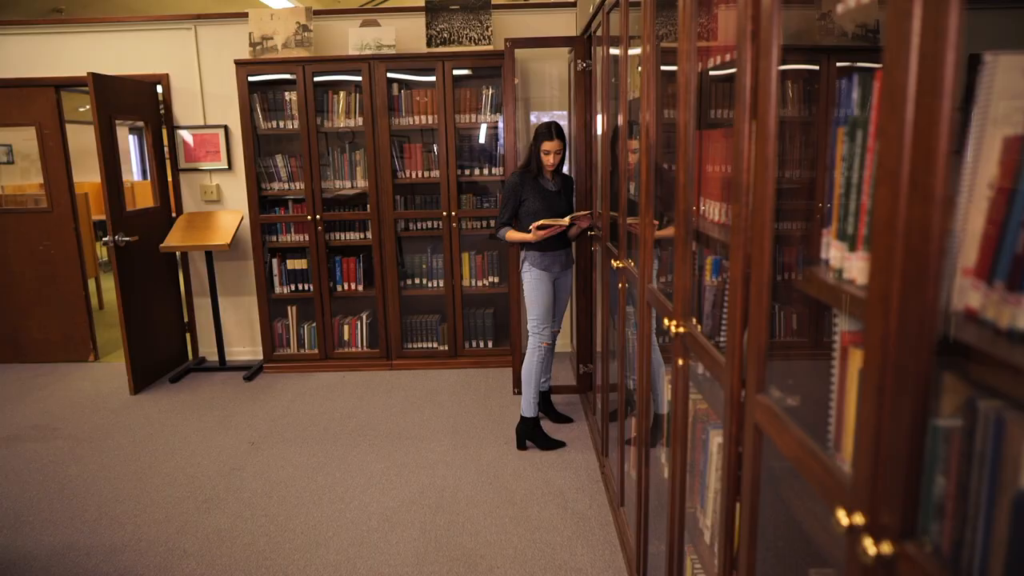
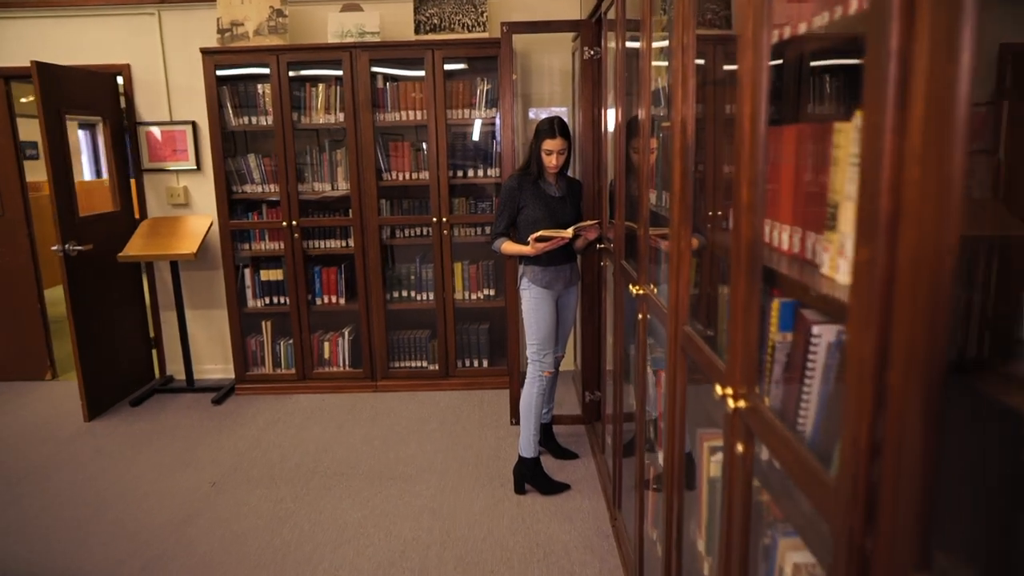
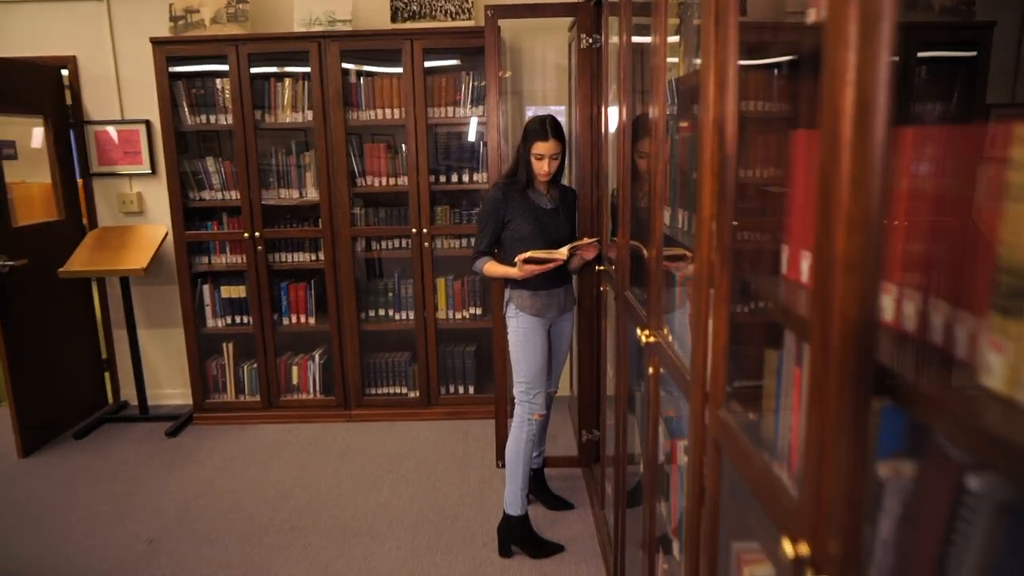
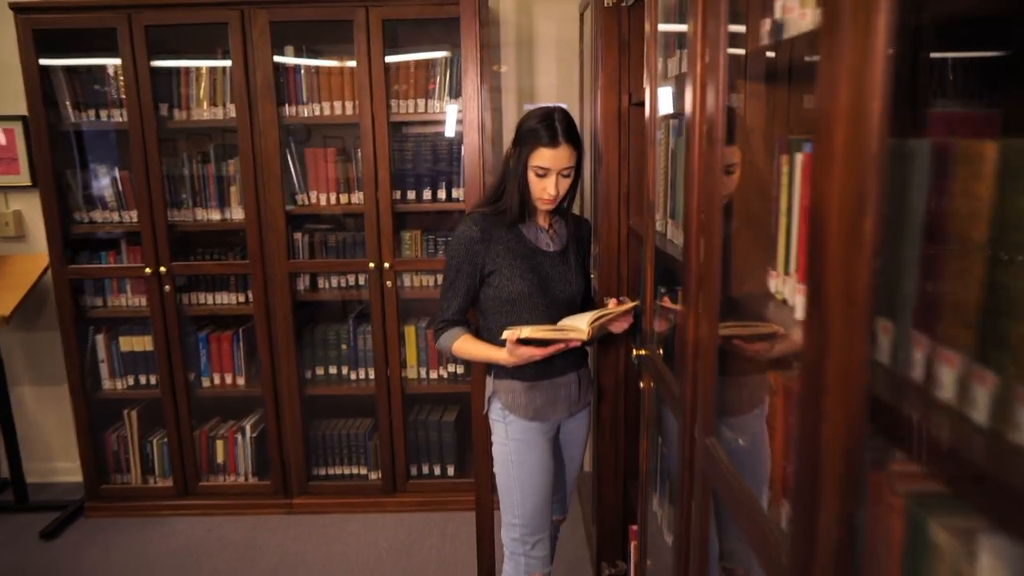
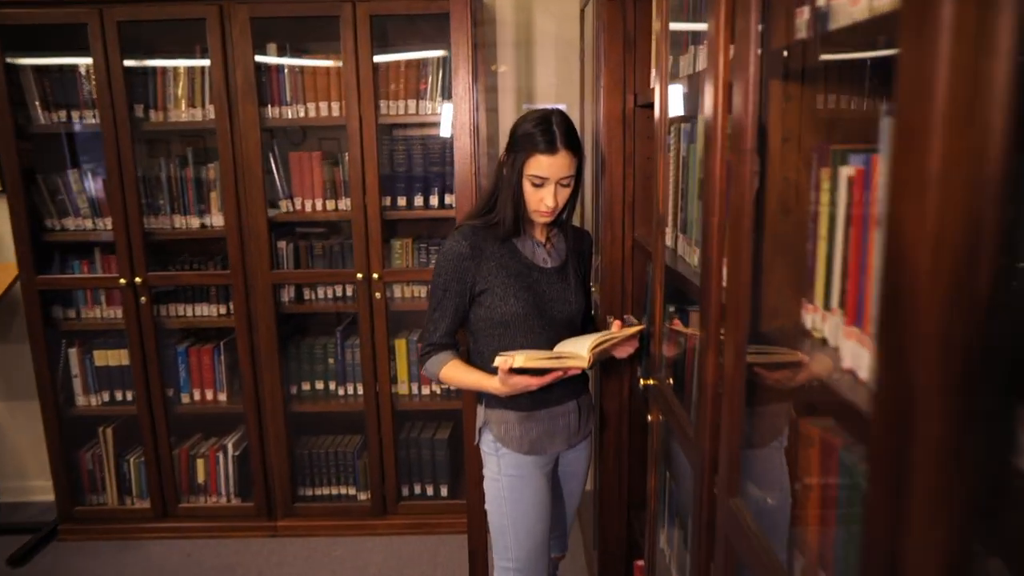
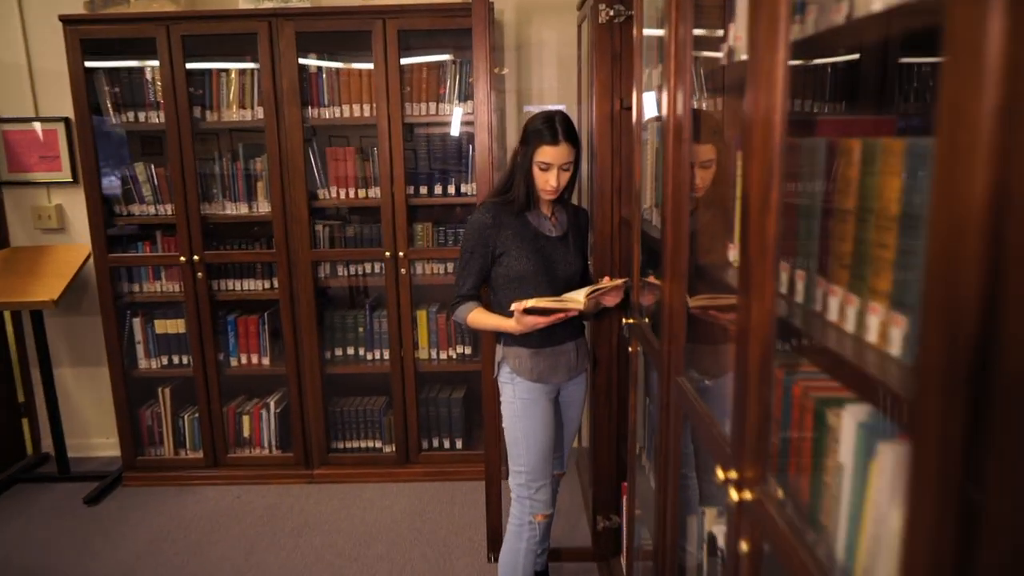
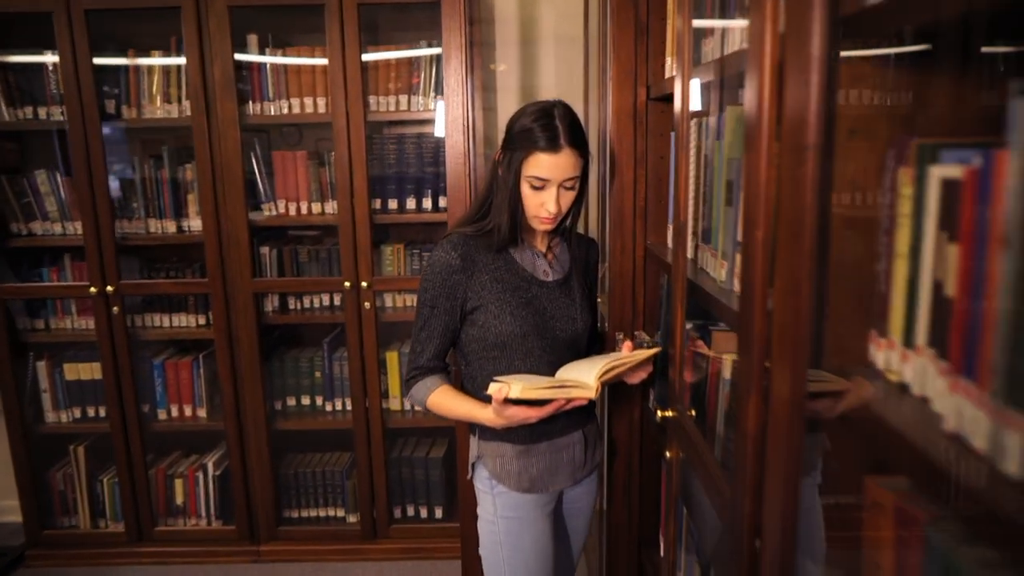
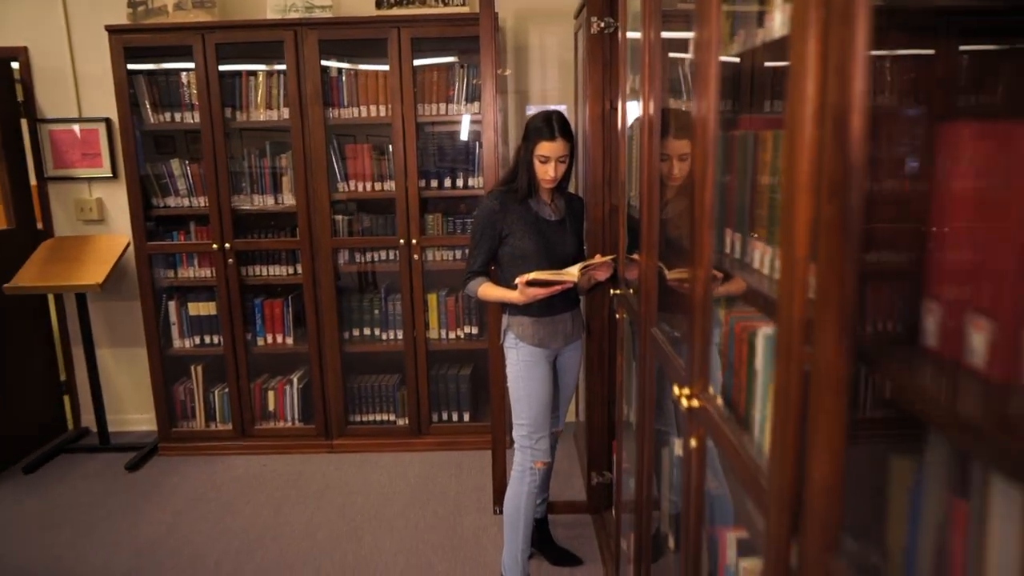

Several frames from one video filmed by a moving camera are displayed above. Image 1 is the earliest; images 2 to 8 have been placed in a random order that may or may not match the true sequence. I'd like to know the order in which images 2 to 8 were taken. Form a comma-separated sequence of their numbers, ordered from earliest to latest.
2, 3, 8, 6, 4, 5, 7
